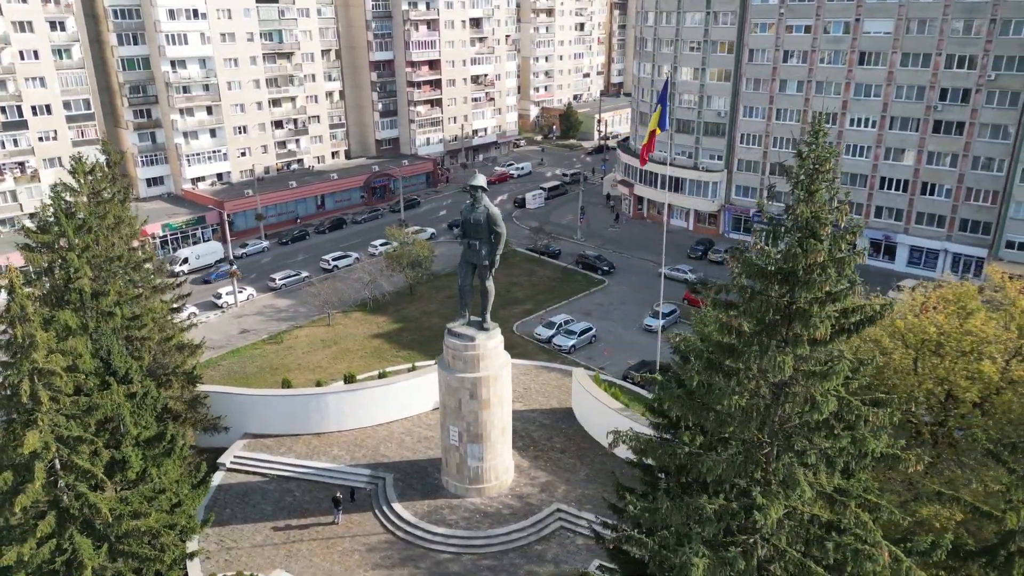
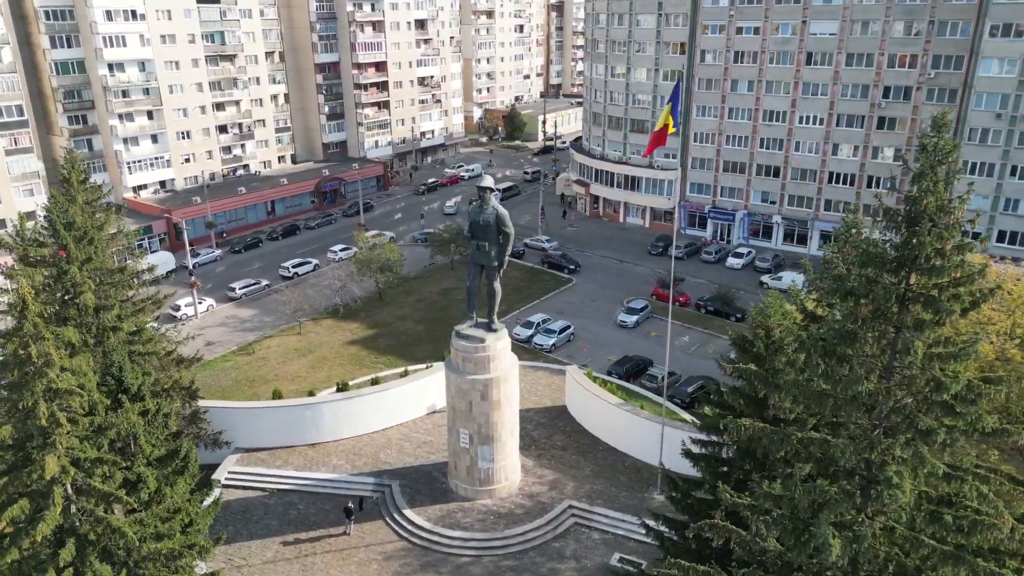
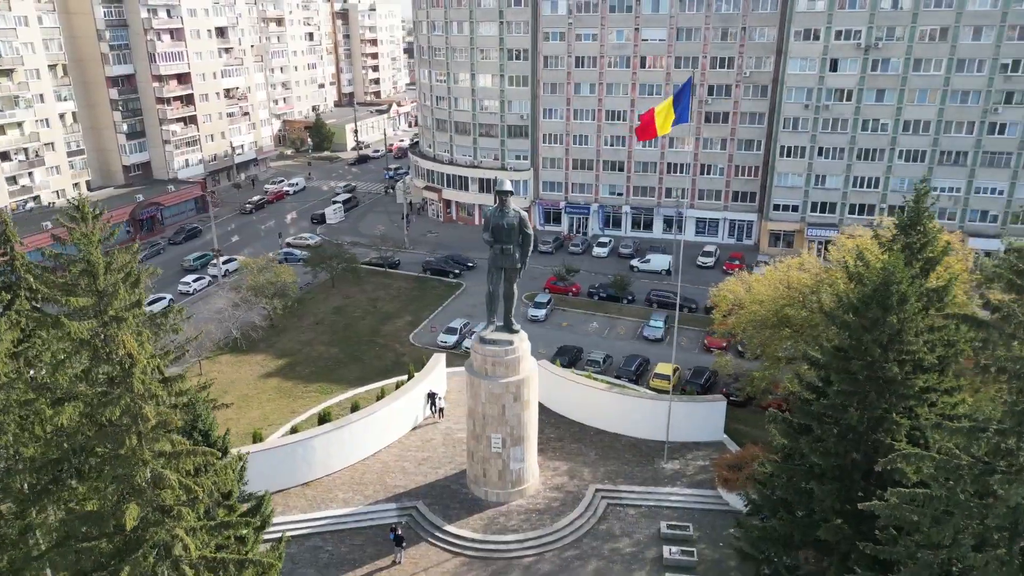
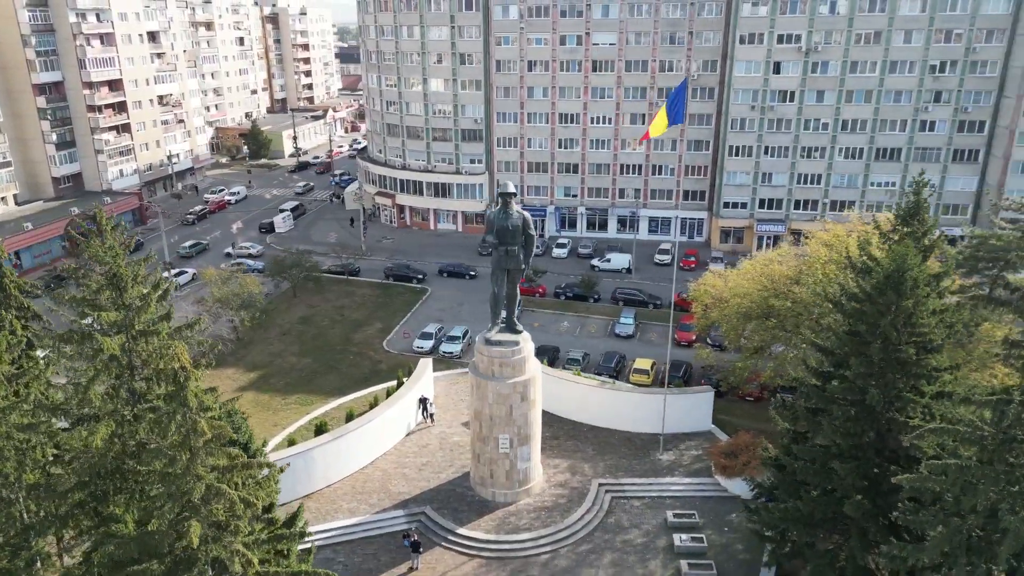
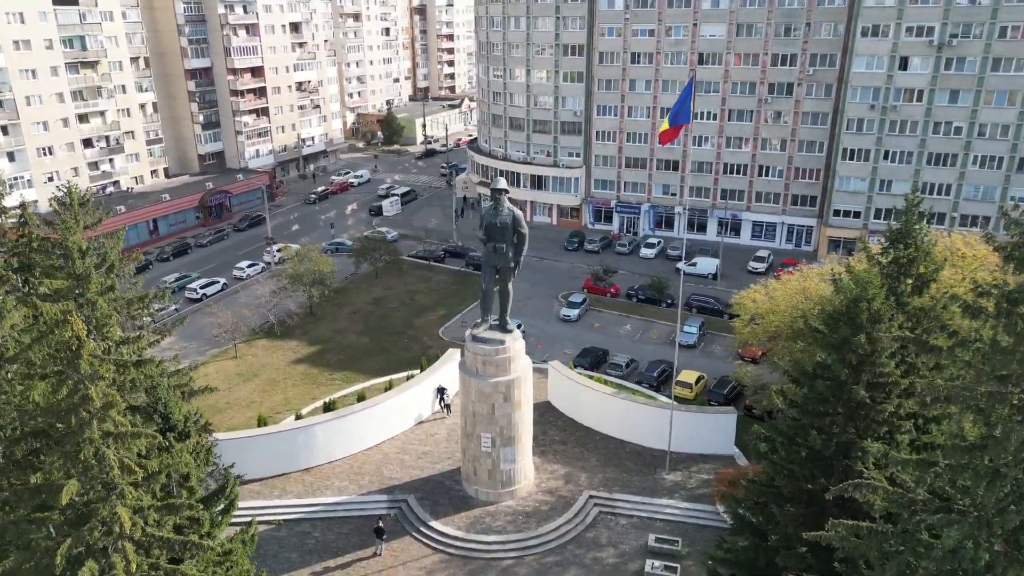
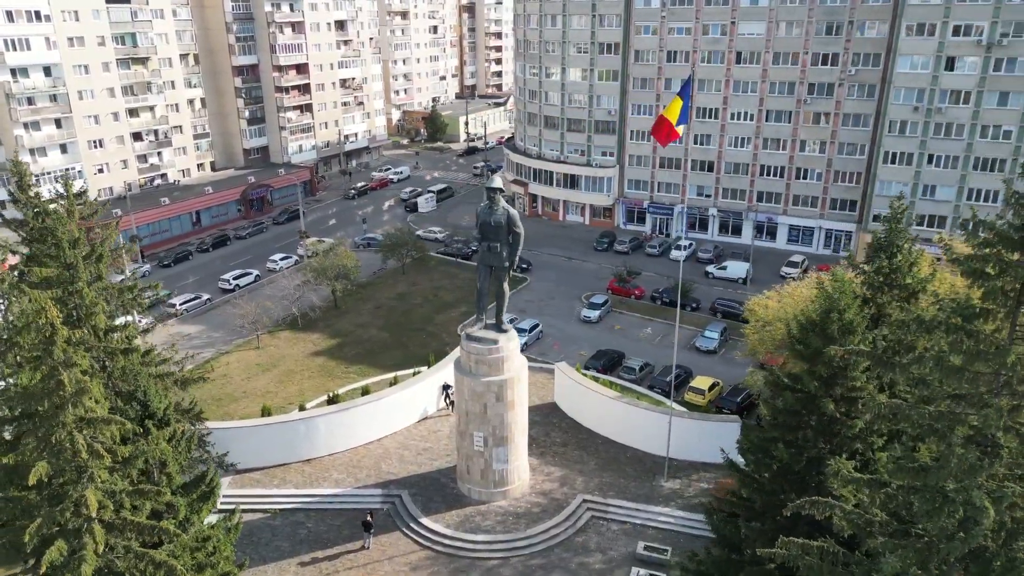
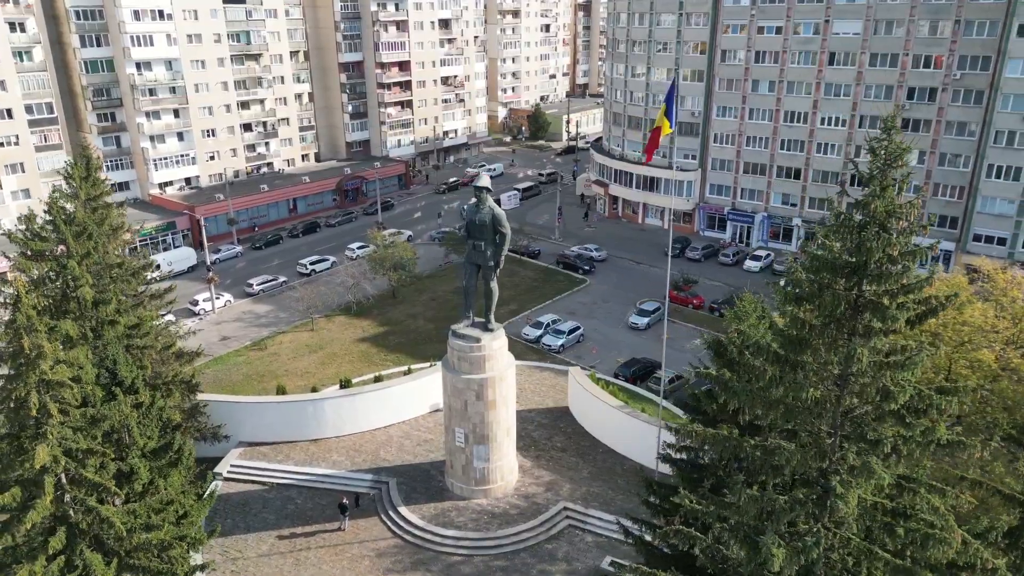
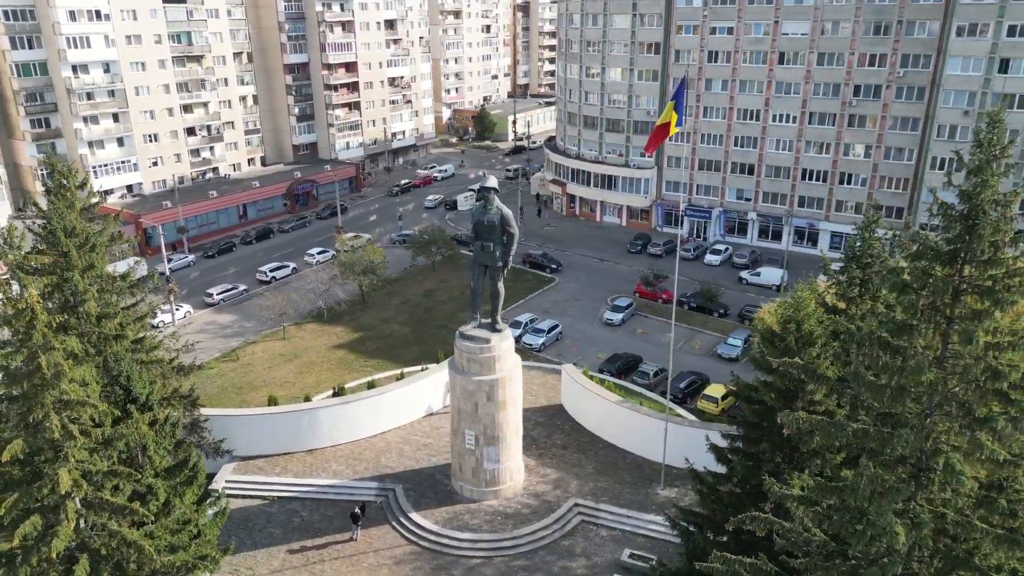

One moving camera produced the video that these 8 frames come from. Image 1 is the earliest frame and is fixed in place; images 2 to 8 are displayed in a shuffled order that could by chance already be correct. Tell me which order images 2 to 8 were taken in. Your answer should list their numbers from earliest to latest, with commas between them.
7, 2, 8, 6, 5, 3, 4
